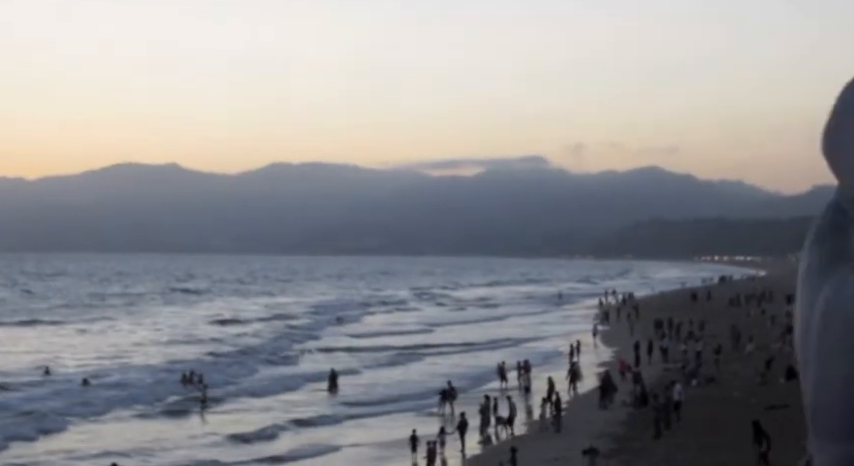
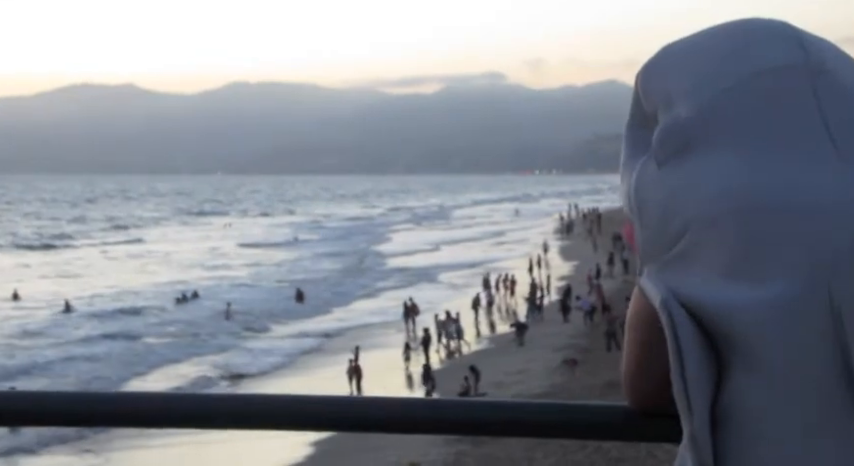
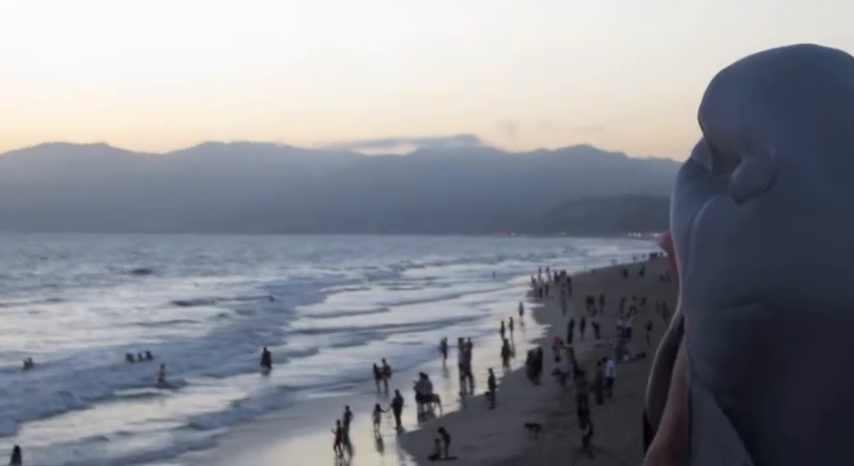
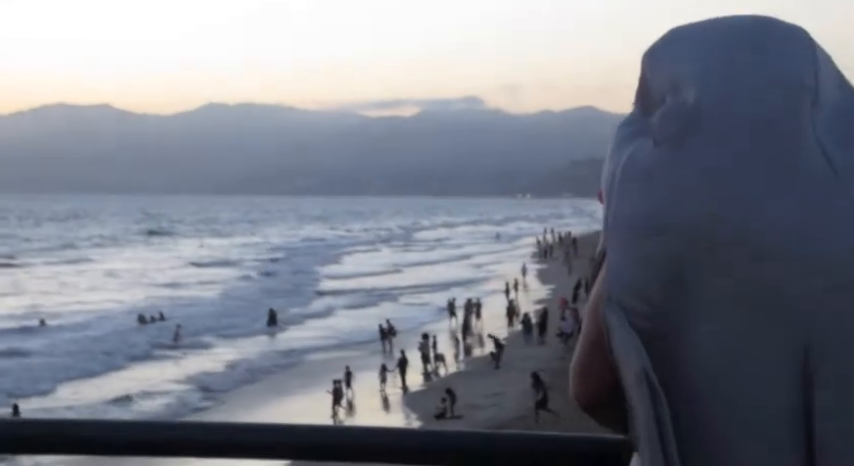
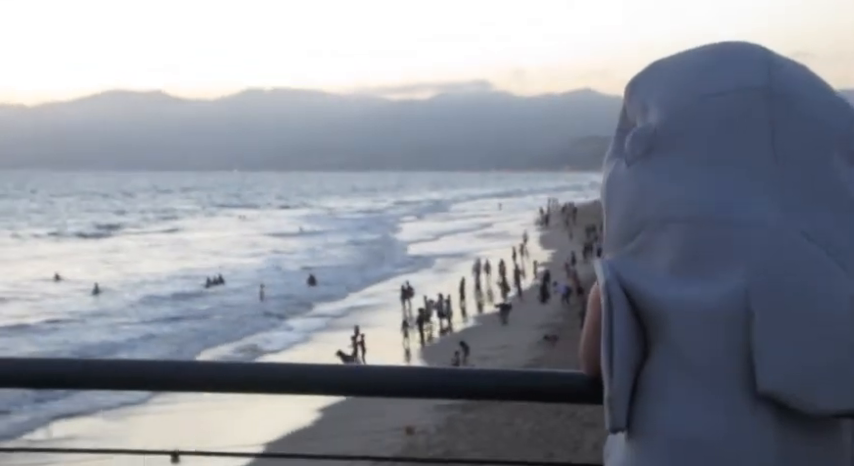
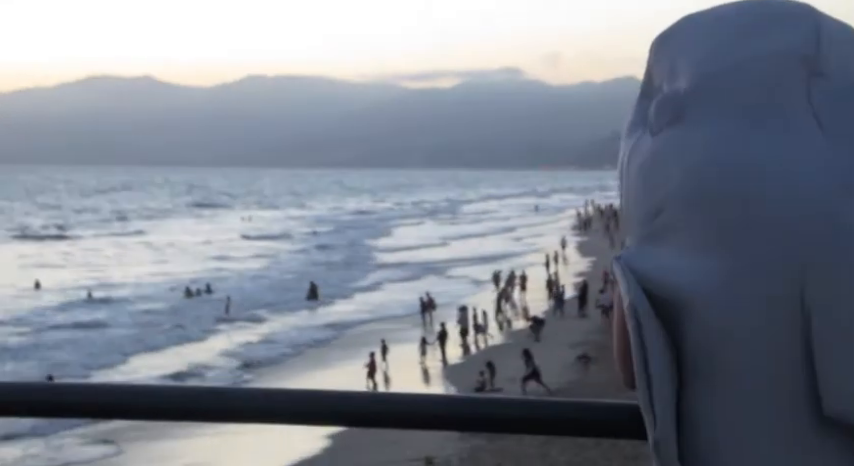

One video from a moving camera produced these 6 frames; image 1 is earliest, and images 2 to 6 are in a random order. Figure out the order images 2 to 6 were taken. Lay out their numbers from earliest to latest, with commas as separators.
3, 4, 6, 2, 5
